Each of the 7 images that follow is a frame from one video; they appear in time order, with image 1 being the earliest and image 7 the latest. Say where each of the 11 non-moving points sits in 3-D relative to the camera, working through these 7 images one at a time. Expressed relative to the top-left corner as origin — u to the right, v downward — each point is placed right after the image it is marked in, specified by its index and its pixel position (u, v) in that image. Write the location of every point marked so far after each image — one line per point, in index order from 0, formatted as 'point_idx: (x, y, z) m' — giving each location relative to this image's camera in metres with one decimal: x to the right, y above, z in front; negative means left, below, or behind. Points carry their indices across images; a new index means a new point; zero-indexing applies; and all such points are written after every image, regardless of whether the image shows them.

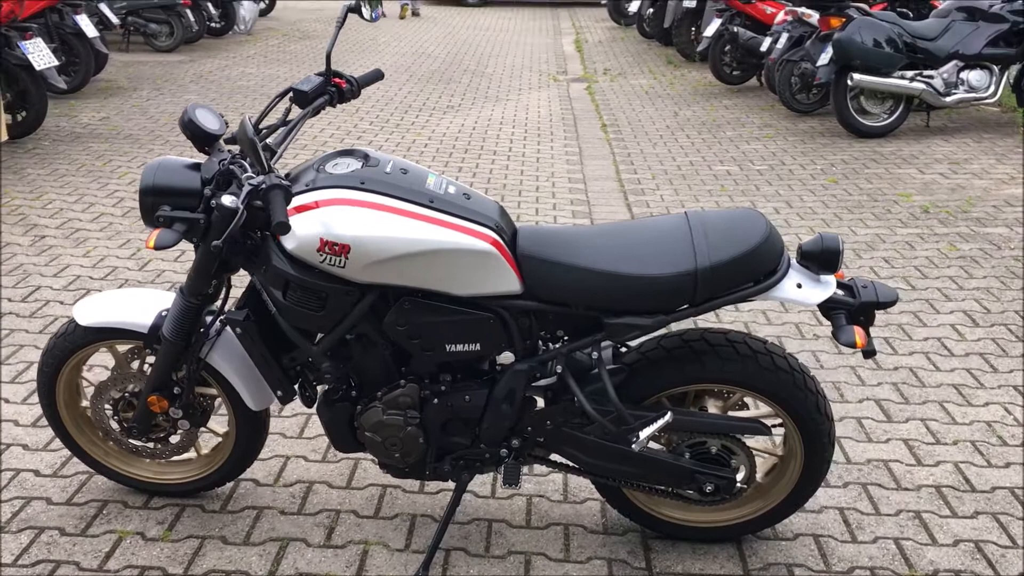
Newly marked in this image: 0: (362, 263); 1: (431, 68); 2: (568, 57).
0: (-0.4, +0.1, +2.4) m
1: (-1.1, +2.9, +13.1) m
2: (+0.9, +3.5, +15.1) m
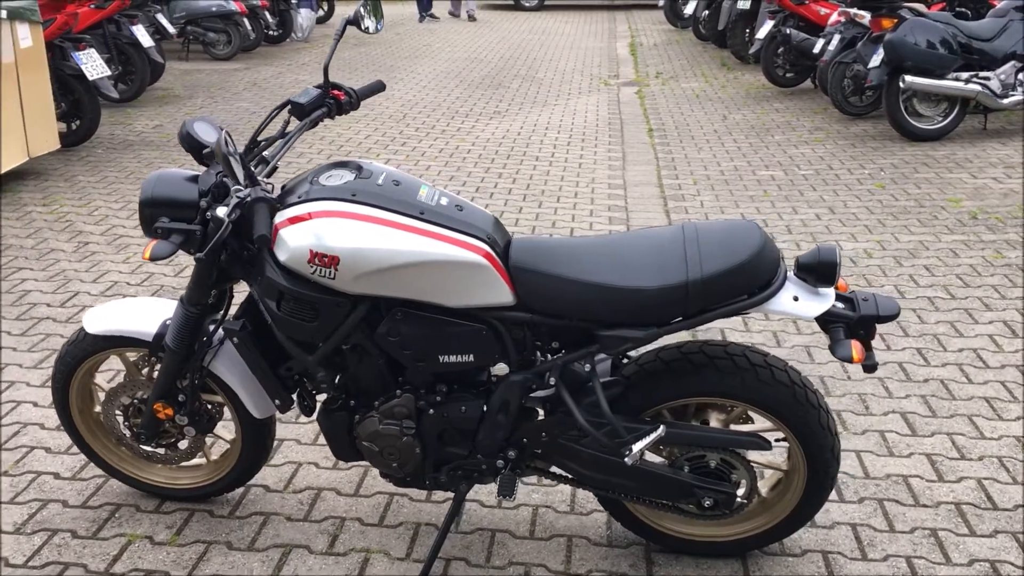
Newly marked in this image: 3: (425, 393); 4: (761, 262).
0: (-0.4, 0.0, +2.4) m
1: (-0.4, +2.8, +13.2) m
2: (+1.6, +3.4, +15.1) m
3: (-0.2, -0.3, +2.6) m
4: (+0.6, +0.1, +2.4) m
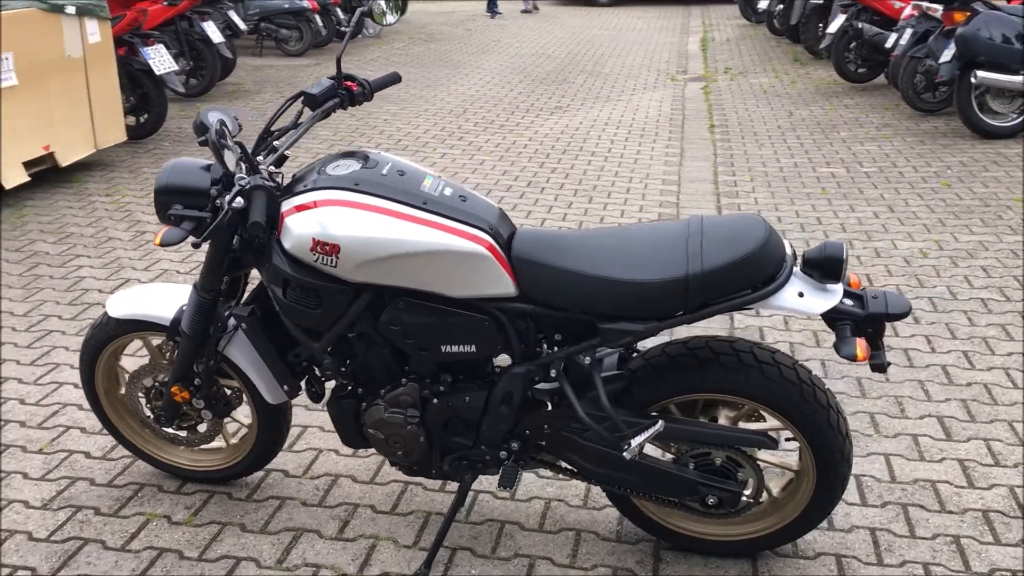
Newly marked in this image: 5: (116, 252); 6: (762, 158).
0: (-0.4, +0.1, +2.4) m
1: (+0.5, +2.9, +13.2) m
2: (+2.7, +3.4, +14.9) m
3: (-0.2, -0.2, +2.7) m
4: (+0.6, +0.1, +2.4) m
5: (-2.1, +0.2, +5.4) m
6: (+2.0, +1.1, +8.1) m
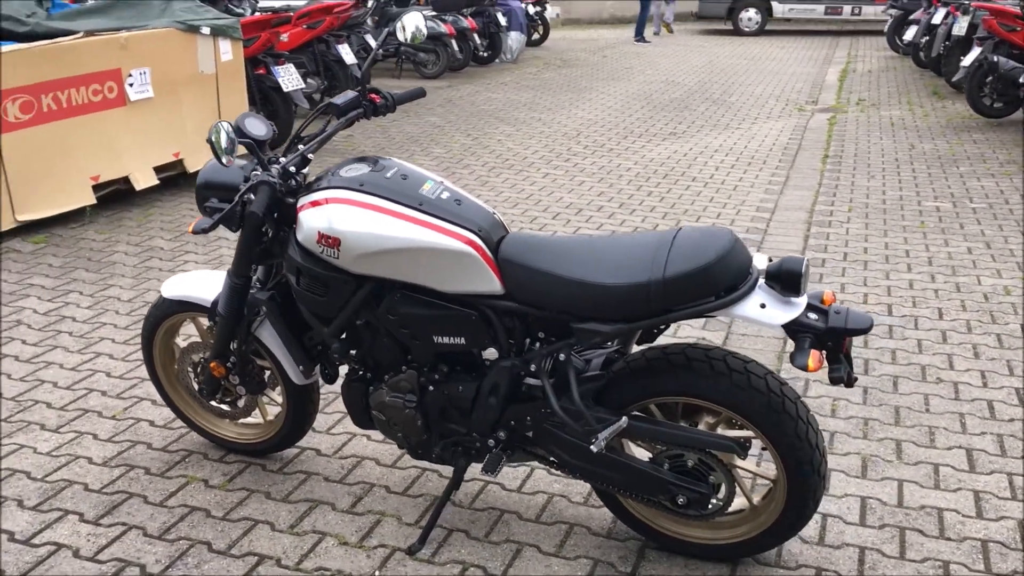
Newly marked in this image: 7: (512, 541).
0: (-0.4, +0.1, +2.7) m
1: (+2.1, +2.5, +13.3) m
2: (+4.6, +2.9, +14.7) m
3: (-0.2, -0.2, +2.9) m
4: (+0.5, +0.1, +2.5) m
5: (-1.7, +0.2, +5.9) m
6: (+2.8, +0.8, +8.0) m
7: (0.0, -0.8, +3.0) m
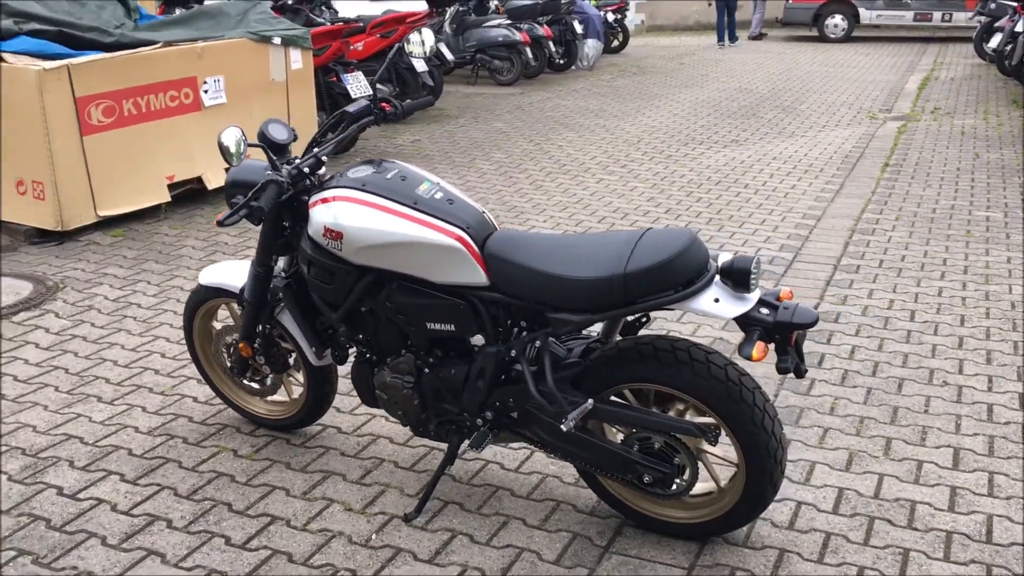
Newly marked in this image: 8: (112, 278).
0: (-0.5, +0.1, +3.0) m
1: (+3.1, +2.4, +13.3) m
2: (+5.6, +2.8, +14.5) m
3: (-0.3, -0.2, +3.2) m
4: (+0.5, +0.1, +2.7) m
5: (-1.5, +0.3, +6.3) m
6: (+3.3, +0.7, +8.0) m
7: (0.0, -0.7, +3.3) m
8: (-2.2, +0.1, +5.6) m
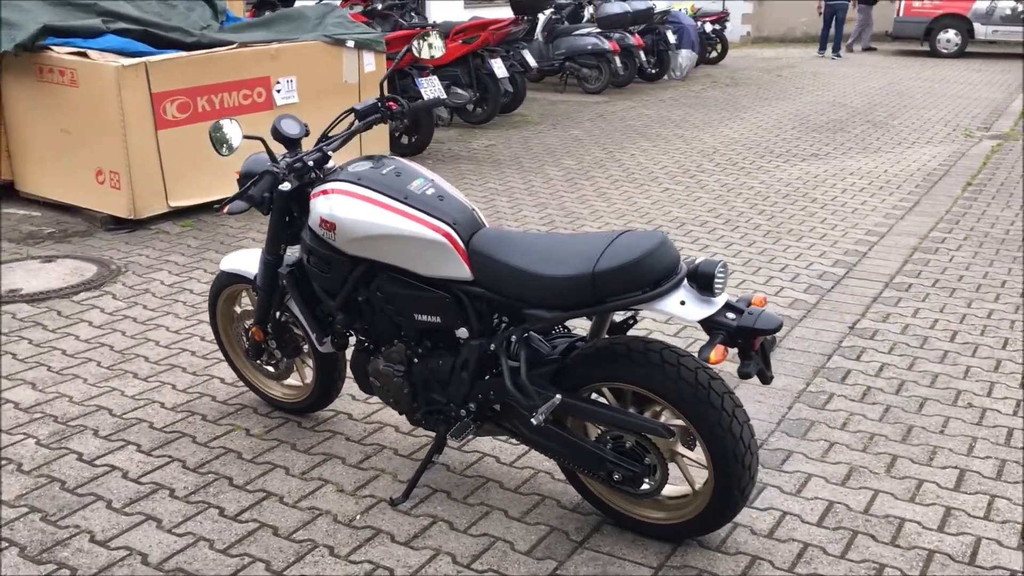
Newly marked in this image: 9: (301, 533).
0: (-0.5, +0.2, +3.2) m
1: (+4.2, +2.2, +13.0) m
2: (+6.9, +2.4, +13.9) m
3: (-0.3, -0.2, +3.3) m
4: (+0.4, +0.1, +2.8) m
5: (-1.2, +0.3, +6.5) m
6: (+3.7, +0.5, +7.8) m
7: (-0.1, -0.7, +3.4) m
8: (-2.0, +0.1, +5.9) m
9: (-0.7, -0.8, +3.2) m
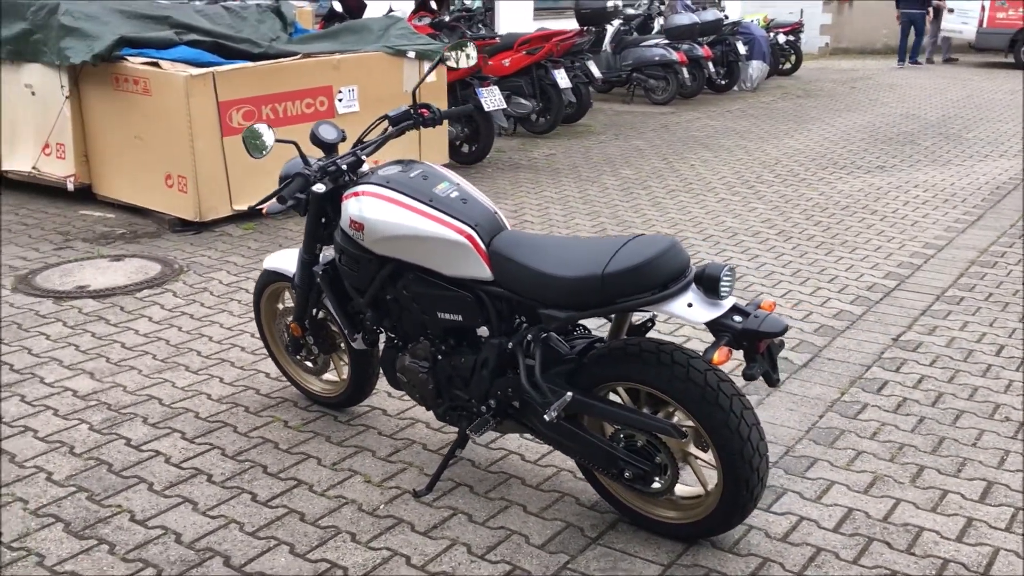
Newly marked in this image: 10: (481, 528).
0: (-0.4, +0.2, +3.3) m
1: (+5.0, +2.0, +12.8) m
2: (+7.8, +2.2, +13.5) m
3: (-0.2, -0.2, +3.4) m
4: (+0.4, +0.1, +2.8) m
5: (-0.8, +0.3, +6.7) m
6: (+4.2, +0.4, +7.6) m
7: (0.0, -0.7, +3.5) m
8: (-1.7, +0.1, +6.2) m
9: (-0.6, -0.8, +3.3) m
10: (-0.1, -0.8, +3.3) m
